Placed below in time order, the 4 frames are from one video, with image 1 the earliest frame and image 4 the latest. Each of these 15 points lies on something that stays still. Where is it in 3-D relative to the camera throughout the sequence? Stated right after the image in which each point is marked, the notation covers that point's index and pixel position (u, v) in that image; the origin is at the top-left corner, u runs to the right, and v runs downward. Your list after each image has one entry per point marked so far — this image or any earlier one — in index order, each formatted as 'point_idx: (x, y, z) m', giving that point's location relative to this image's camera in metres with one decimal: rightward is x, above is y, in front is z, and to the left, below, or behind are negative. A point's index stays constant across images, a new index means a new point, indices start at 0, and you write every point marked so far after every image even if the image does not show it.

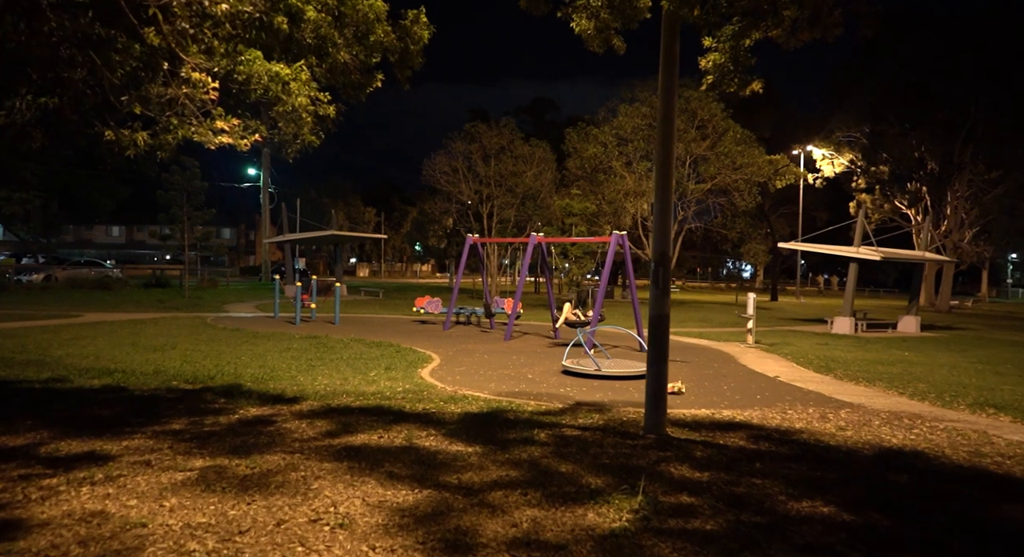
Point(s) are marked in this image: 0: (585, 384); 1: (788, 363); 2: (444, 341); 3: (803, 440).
0: (+1.2, -1.6, +10.7) m
1: (+5.9, -1.8, +14.6) m
2: (-1.7, -1.5, +16.9) m
3: (+3.1, -1.7, +7.5) m
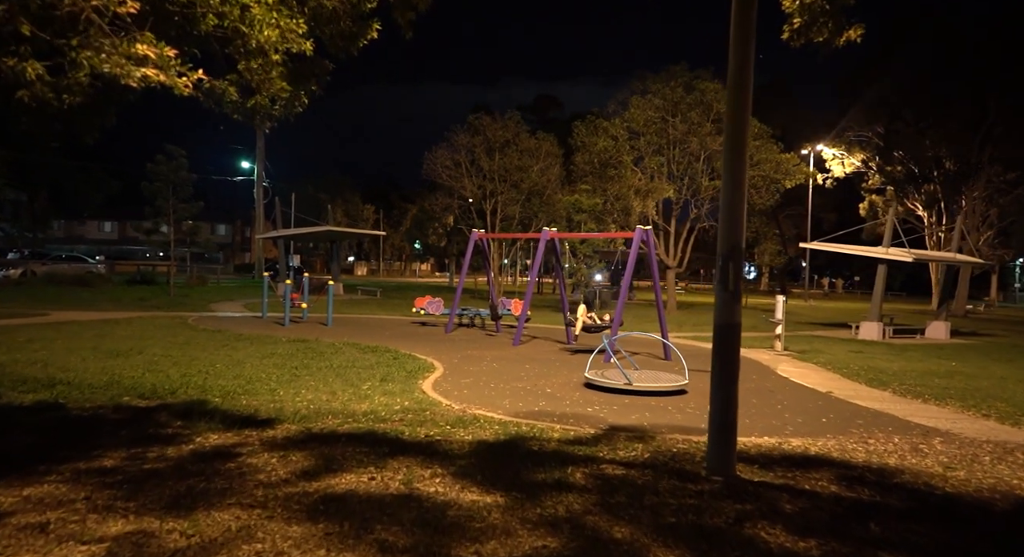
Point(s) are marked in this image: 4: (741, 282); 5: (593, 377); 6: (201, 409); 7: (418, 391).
0: (+1.4, -1.6, +9.1) m
1: (+6.1, -1.8, +13.1) m
2: (-1.4, -1.5, +15.3) m
3: (+3.4, -1.7, +5.9) m
4: (+1.9, 0.0, +5.8) m
5: (+1.2, -1.5, +10.2) m
6: (-3.4, -1.4, +7.6) m
7: (-1.3, -1.5, +9.4) m
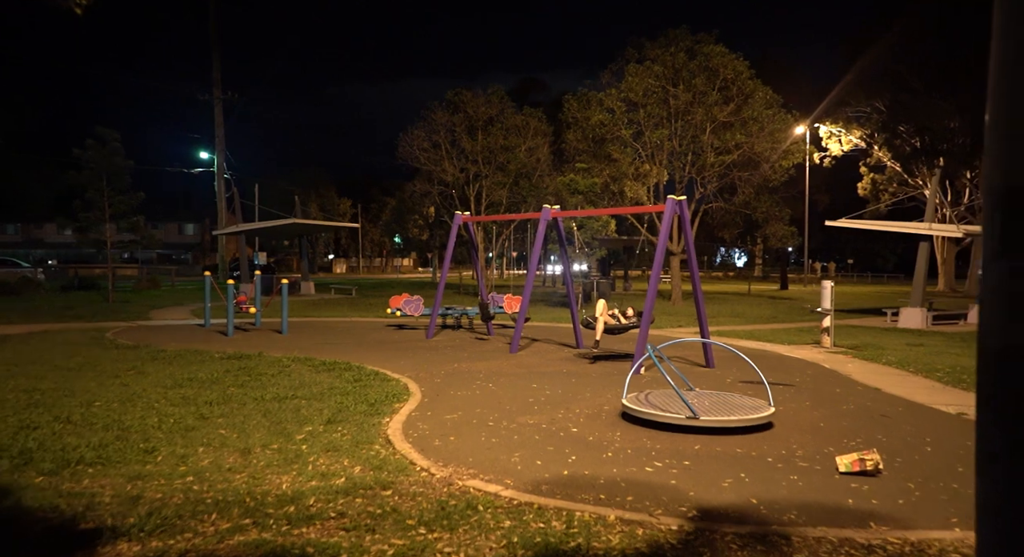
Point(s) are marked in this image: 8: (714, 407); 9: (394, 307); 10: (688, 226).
0: (+1.5, -1.5, +5.9) m
1: (+6.1, -1.5, +10.0) m
2: (-1.5, -1.4, +12.0) m
3: (+3.5, -1.6, +2.7) m
4: (+2.1, +0.1, +2.7) m
5: (+1.3, -1.3, +7.0) m
6: (-3.3, -1.4, +4.3) m
7: (-1.2, -1.5, +6.2) m
8: (+2.1, -1.3, +7.1) m
9: (-3.0, -0.7, +17.4) m
10: (+3.0, +0.9, +11.8) m
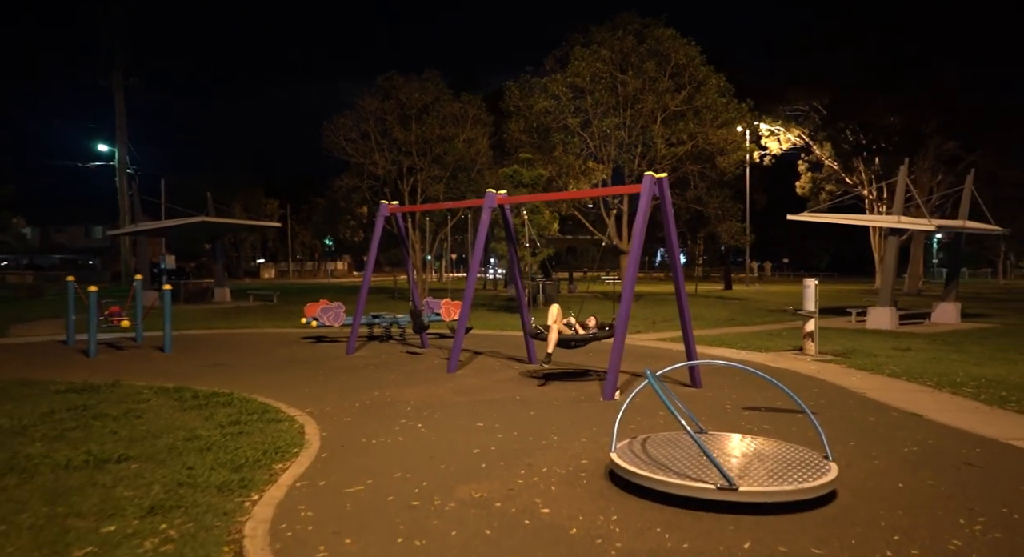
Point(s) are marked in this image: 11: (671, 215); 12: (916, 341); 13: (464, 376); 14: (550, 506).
0: (+1.2, -1.4, +3.6) m
1: (+5.4, -1.4, +8.0) m
2: (-2.3, -1.4, +9.4) m
3: (+3.5, -1.5, +0.6) m
4: (+2.0, +0.2, +0.4) m
5: (+0.8, -1.3, +4.6) m
6: (-3.4, -1.4, +1.5) m
7: (-1.5, -1.5, +3.6) m
8: (+1.6, -1.3, +4.8) m
9: (-4.3, -0.8, +14.6) m
10: (+2.1, +0.9, +9.6) m
11: (+2.2, +0.9, +9.6) m
12: (+8.9, -1.4, +15.3) m
13: (-0.7, -1.4, +9.7) m
14: (+0.2, -1.5, +4.5) m
